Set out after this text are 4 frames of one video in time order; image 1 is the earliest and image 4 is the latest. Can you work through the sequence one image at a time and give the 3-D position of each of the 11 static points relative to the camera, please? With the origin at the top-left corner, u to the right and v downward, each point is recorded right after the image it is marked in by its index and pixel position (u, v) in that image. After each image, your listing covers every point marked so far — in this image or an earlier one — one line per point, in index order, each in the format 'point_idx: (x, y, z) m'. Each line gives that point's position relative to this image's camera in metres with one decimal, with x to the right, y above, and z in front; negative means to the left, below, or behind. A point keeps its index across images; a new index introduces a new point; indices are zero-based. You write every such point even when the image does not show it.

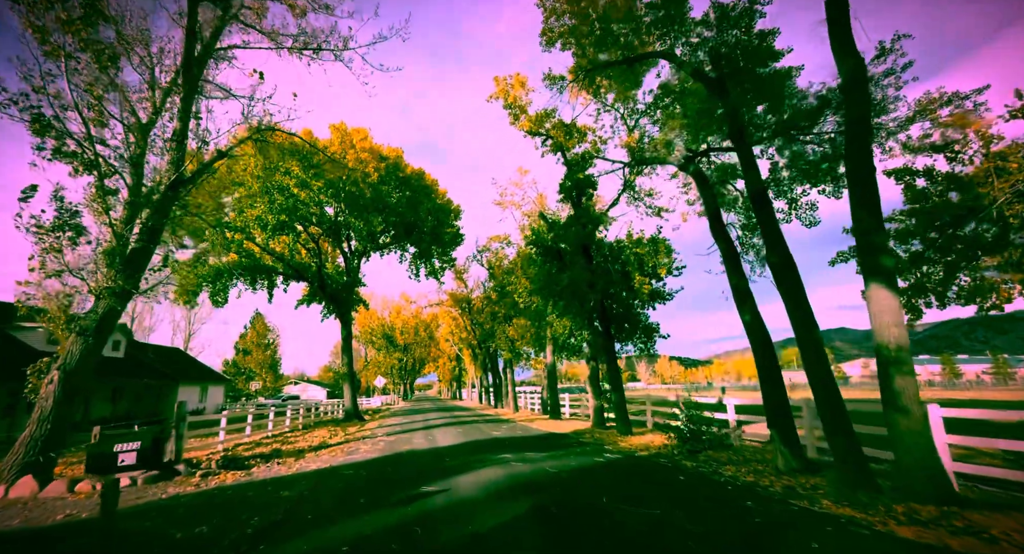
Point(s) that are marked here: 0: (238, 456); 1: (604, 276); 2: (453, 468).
0: (-7.8, -5.1, +12.3) m
1: (+3.2, 0.0, +14.8) m
2: (-1.1, -3.6, +8.2) m
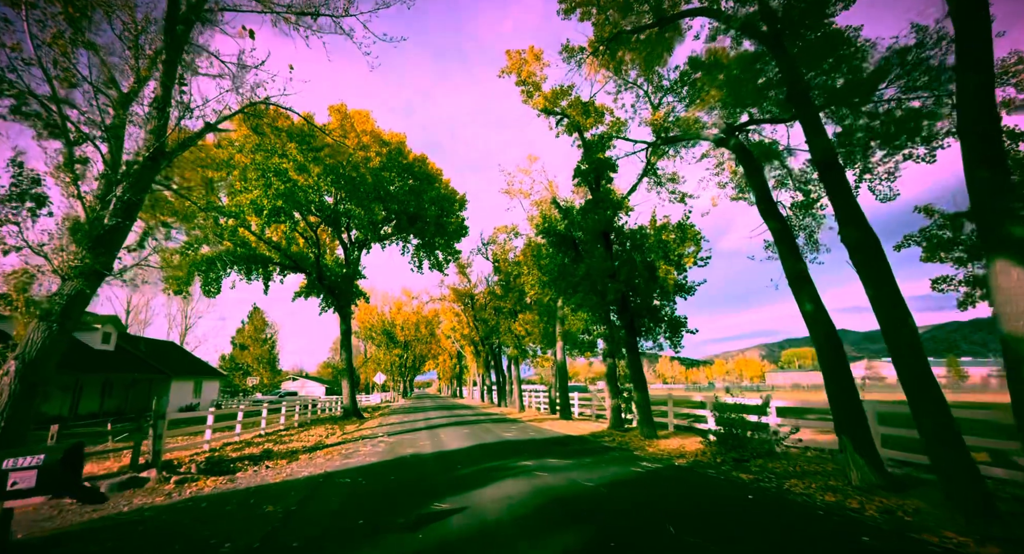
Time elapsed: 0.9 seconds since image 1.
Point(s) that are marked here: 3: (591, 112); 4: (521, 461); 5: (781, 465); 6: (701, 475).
0: (-7.4, -4.7, +11.2) m
1: (+3.6, +0.4, +13.6) m
2: (-0.7, -3.3, +7.1) m
3: (+2.7, +5.6, +14.9) m
4: (+0.2, -3.4, +8.1) m
5: (+4.6, -3.2, +7.5) m
6: (+3.0, -3.2, +7.0) m
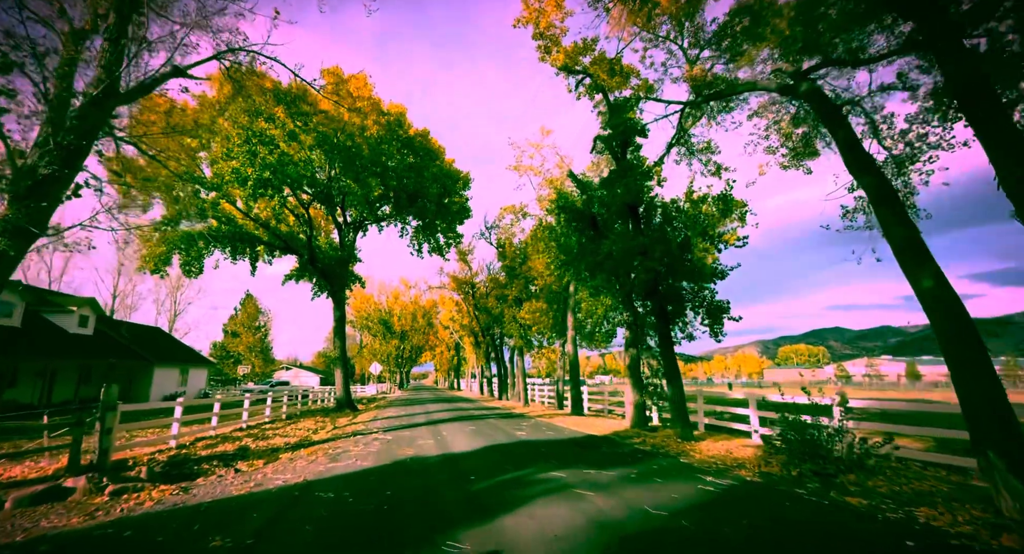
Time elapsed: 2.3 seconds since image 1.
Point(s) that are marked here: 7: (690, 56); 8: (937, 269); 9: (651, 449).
0: (-7.1, -4.0, +9.6) m
1: (+4.0, +0.9, +12.0) m
2: (-0.3, -2.7, +5.4) m
3: (+3.2, +6.2, +13.2) m
4: (+0.5, -2.9, +6.5) m
5: (+5.0, -2.8, +5.9) m
6: (+3.4, -2.7, +5.4) m
7: (+5.1, +6.3, +12.4) m
8: (+5.7, +0.1, +5.9) m
9: (+2.9, -3.6, +9.1) m
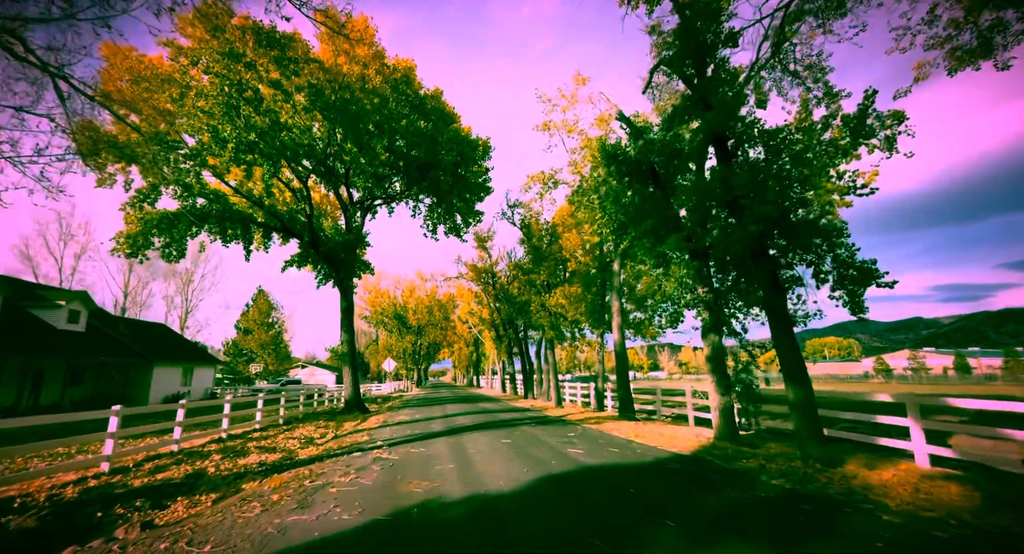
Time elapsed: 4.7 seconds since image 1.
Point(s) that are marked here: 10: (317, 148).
0: (-6.2, -3.3, +6.7) m
1: (+4.9, +1.8, +8.6) m
2: (+0.4, -2.0, +2.3) m
3: (+4.0, +7.1, +9.8) m
4: (+1.3, -2.2, +3.4) m
5: (+5.7, -2.0, +2.5) m
6: (+4.1, -1.9, +2.1) m
7: (+5.9, +7.2, +9.0) m
8: (+6.4, +0.9, +2.6) m
9: (+3.7, -2.8, +5.8) m
10: (-8.4, +5.4, +18.6) m
